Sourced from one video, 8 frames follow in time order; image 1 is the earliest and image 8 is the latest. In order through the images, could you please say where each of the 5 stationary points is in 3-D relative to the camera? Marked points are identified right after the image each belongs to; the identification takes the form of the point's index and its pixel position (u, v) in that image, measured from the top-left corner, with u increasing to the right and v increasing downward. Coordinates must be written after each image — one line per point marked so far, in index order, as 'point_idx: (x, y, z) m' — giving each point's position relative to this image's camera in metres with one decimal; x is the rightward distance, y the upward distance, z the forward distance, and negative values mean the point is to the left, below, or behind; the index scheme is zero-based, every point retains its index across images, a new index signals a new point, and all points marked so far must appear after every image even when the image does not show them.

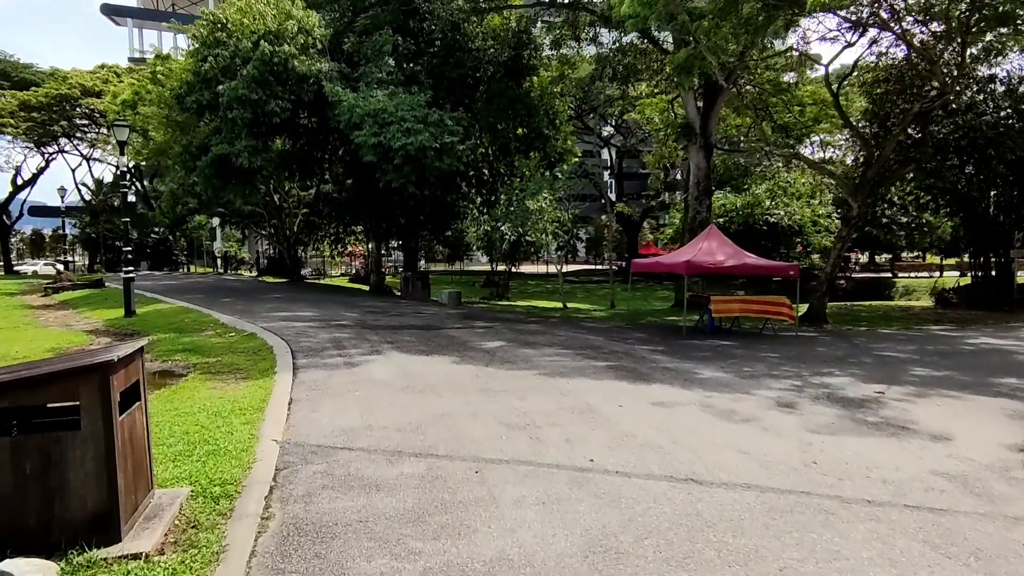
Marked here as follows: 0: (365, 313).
0: (-2.8, -0.5, +13.4) m
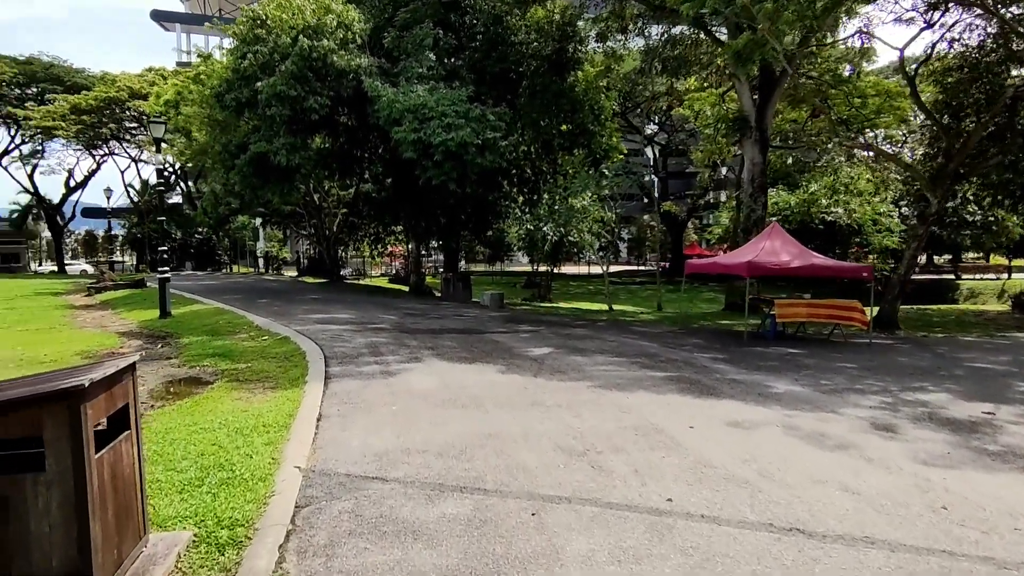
0: (-2.0, -0.5, +12.8) m
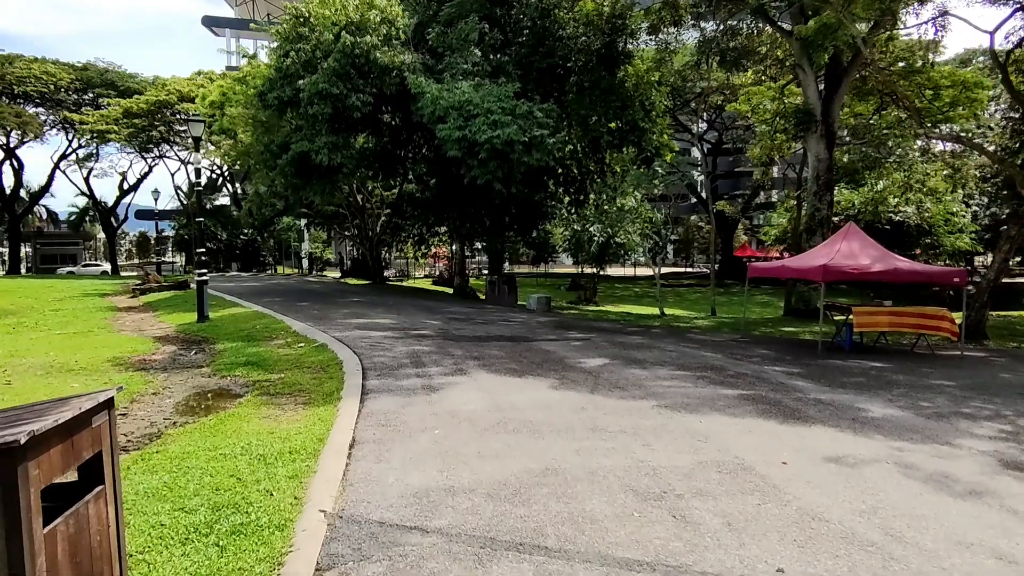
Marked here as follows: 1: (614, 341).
0: (-1.1, -0.6, +12.3) m
1: (+1.5, -0.8, +9.9) m
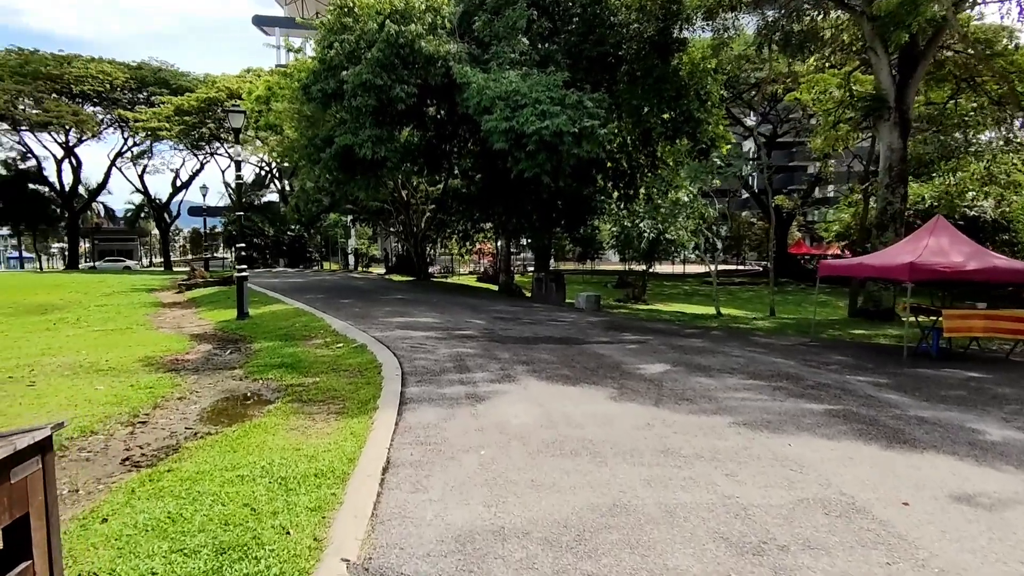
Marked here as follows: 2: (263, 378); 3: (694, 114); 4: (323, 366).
0: (-0.3, -0.5, +11.7) m
1: (+2.1, -0.7, +9.2) m
2: (-2.4, -0.9, +6.8) m
3: (+4.9, +4.6, +18.6) m
4: (-2.0, -0.8, +7.3) m
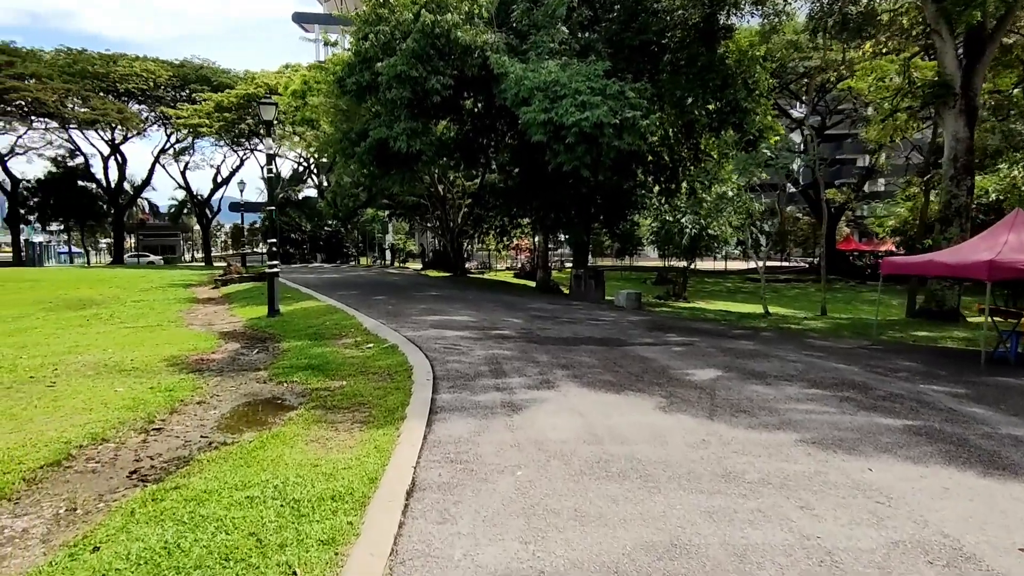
0: (+0.3, -0.5, +11.2) m
1: (+2.6, -0.7, +8.6) m
2: (-2.1, -0.9, +6.5) m
3: (+5.8, +4.7, +17.8) m
4: (-1.6, -0.8, +7.0) m
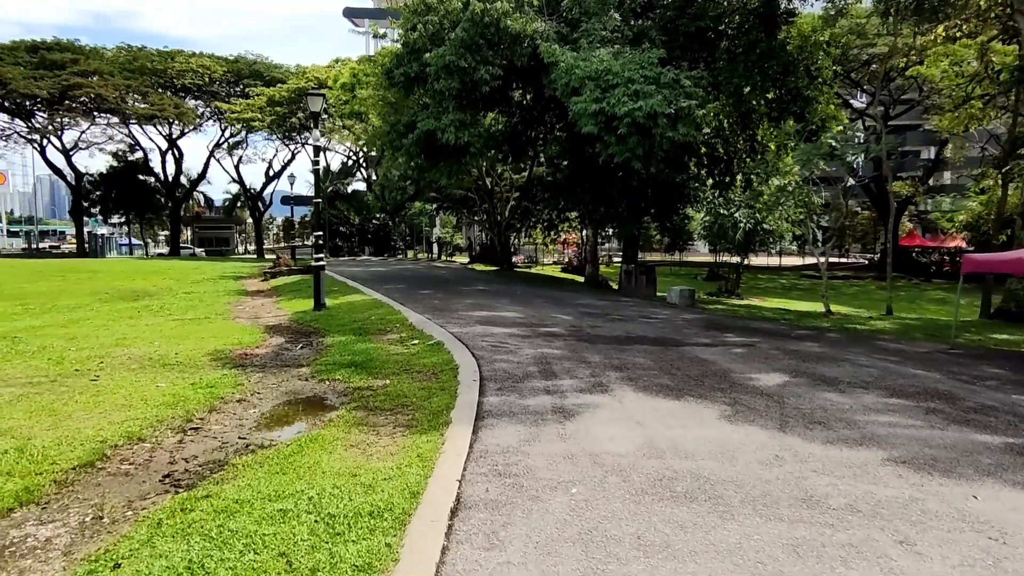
0: (+1.0, -0.4, +10.8) m
1: (+3.2, -0.7, +8.1) m
2: (-1.6, -0.8, +6.3) m
3: (+7.1, +4.8, +17.0) m
4: (-1.1, -0.8, +6.7) m
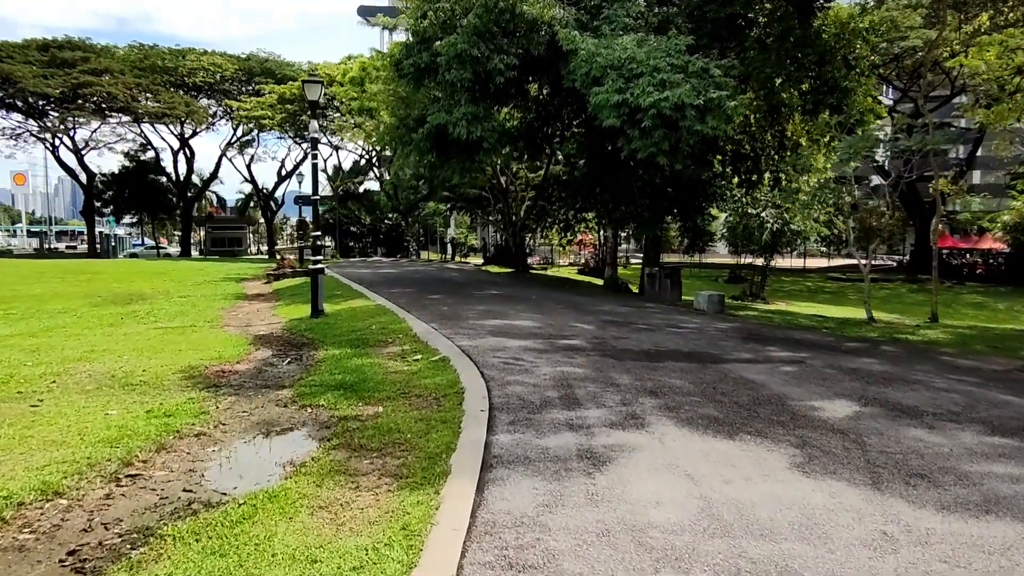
0: (+1.3, -0.5, +9.8) m
1: (+3.3, -0.8, +7.0) m
2: (-1.5, -0.9, +5.3) m
3: (+7.4, +4.7, +15.8) m
4: (-1.0, -0.8, +5.8) m
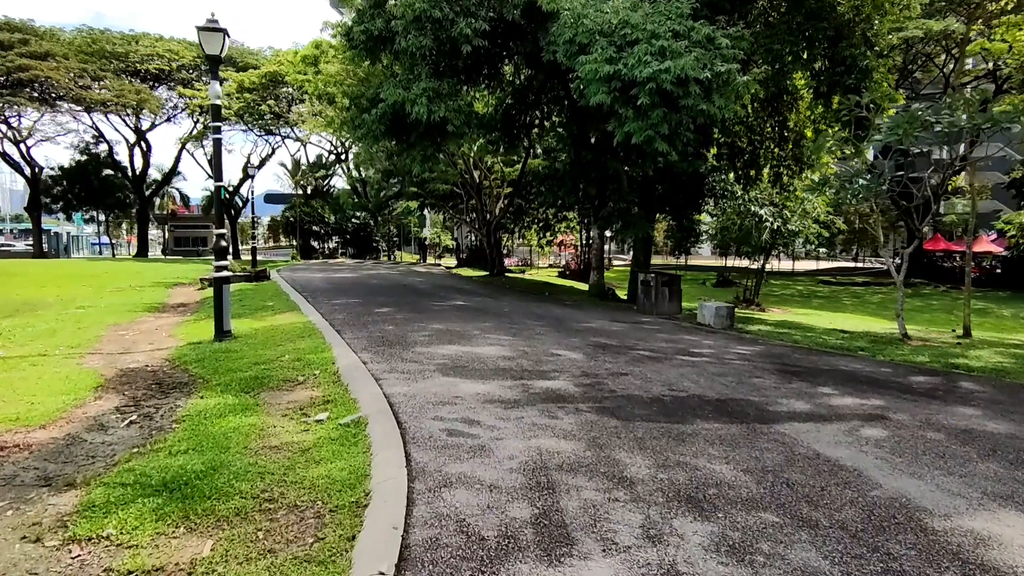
0: (+0.9, -0.7, +7.5) m
1: (+3.0, -1.0, +4.8) m
2: (-1.8, -1.1, +3.0) m
3: (+6.9, +4.5, +13.7) m
4: (-1.3, -1.0, +3.4) m
